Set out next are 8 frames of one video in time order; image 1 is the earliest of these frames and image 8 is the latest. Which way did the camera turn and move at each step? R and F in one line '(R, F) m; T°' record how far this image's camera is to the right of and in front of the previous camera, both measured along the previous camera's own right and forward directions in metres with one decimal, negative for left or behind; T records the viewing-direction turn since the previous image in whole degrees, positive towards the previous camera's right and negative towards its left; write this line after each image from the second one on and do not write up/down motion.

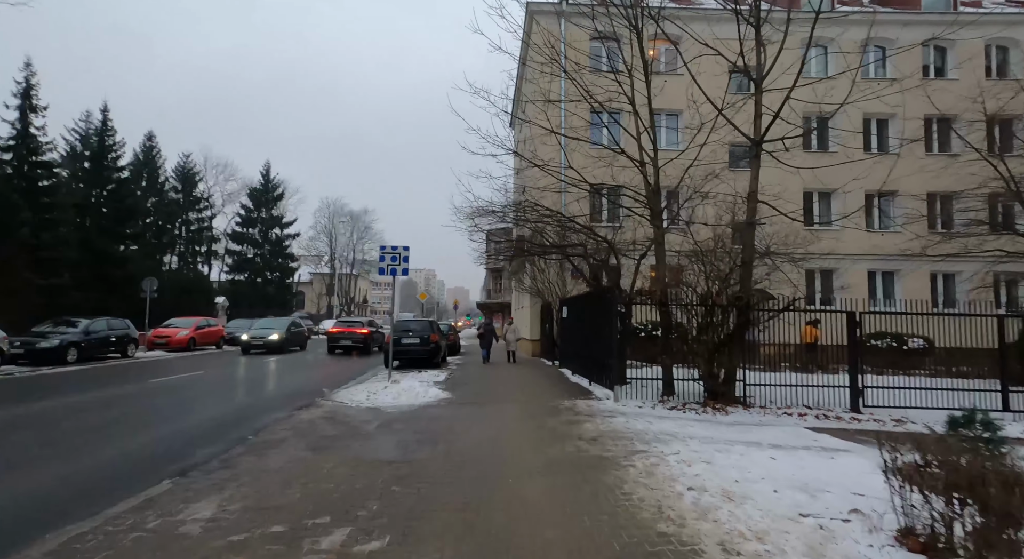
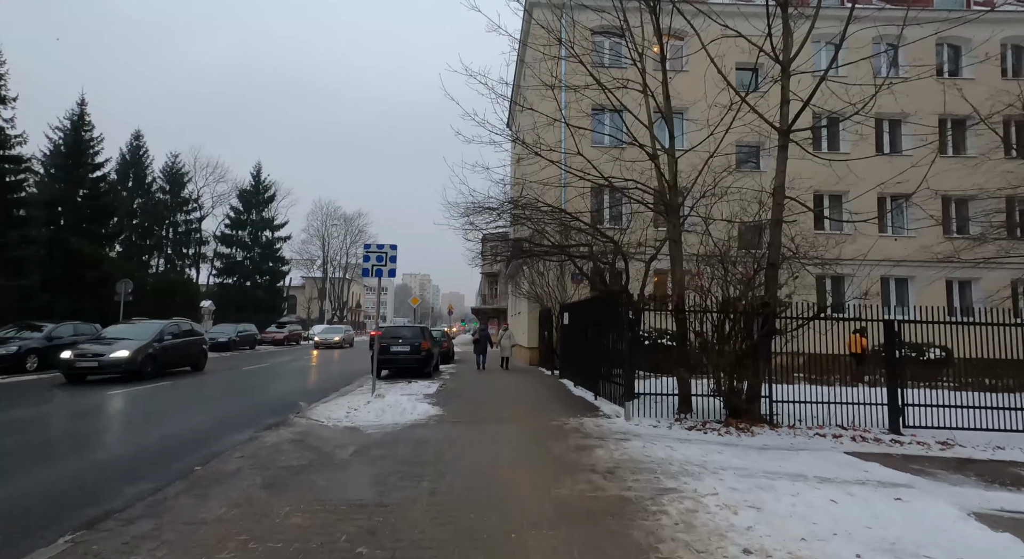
(-0.1, +1.0) m; +1°
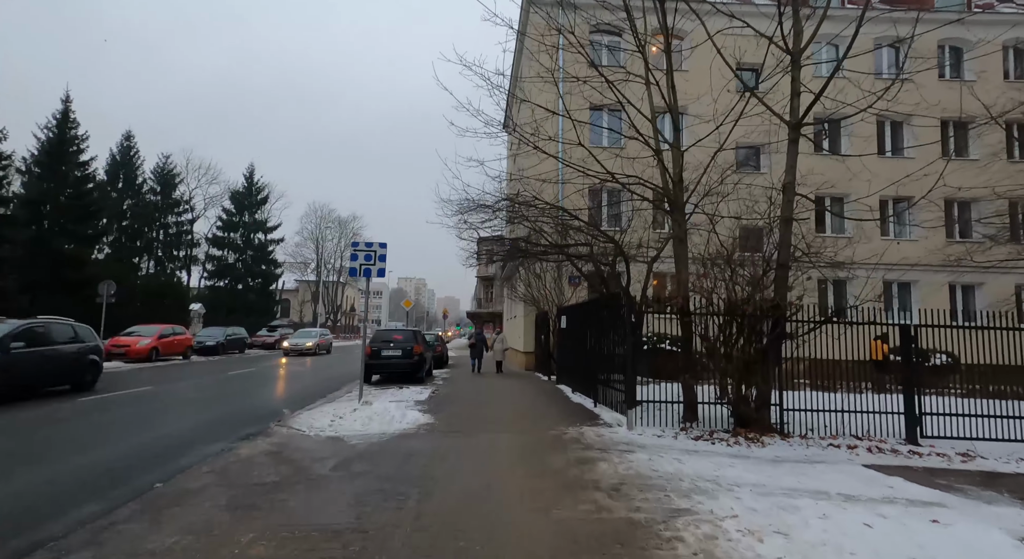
(0.0, +0.5) m; +1°
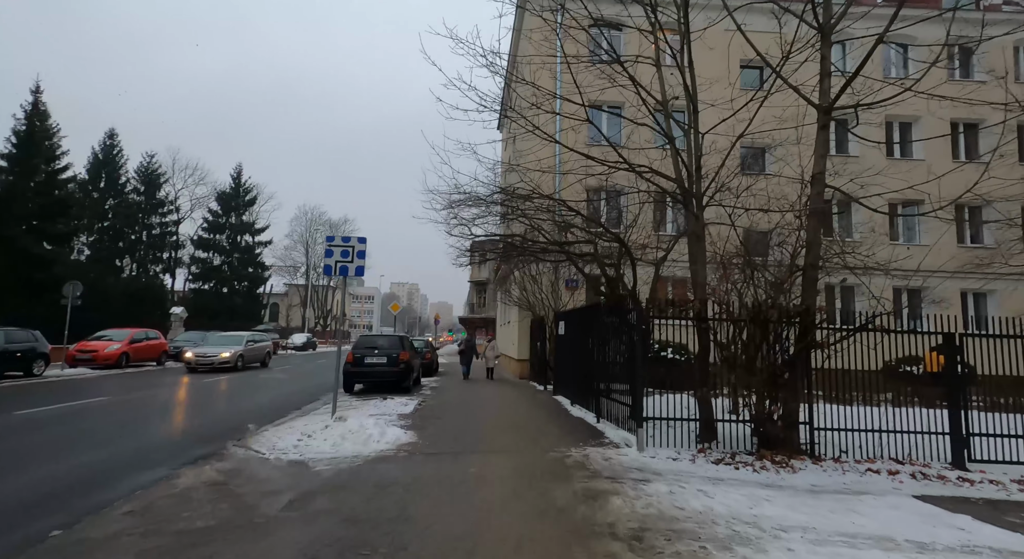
(0.0, +1.0) m; +1°
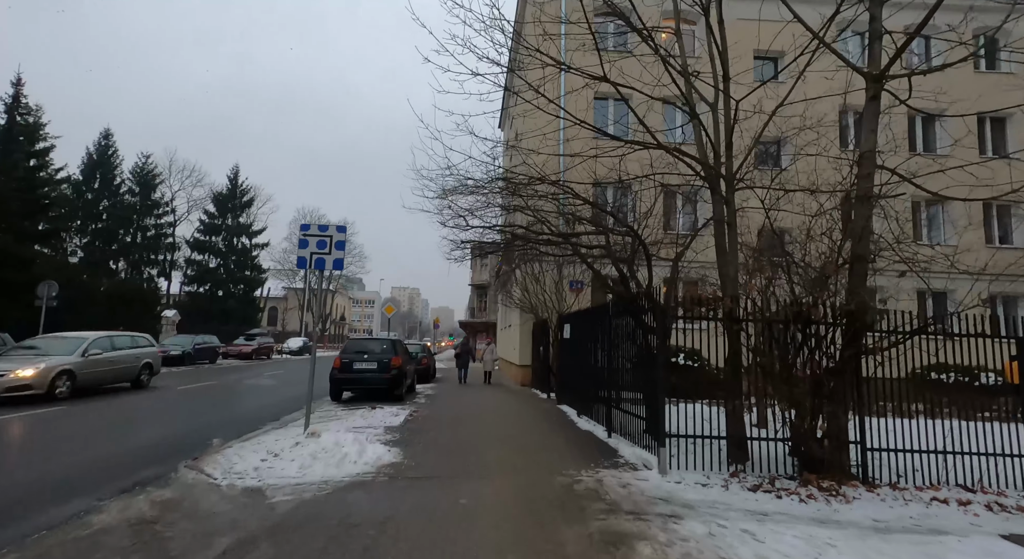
(0.0, +1.0) m; 0°
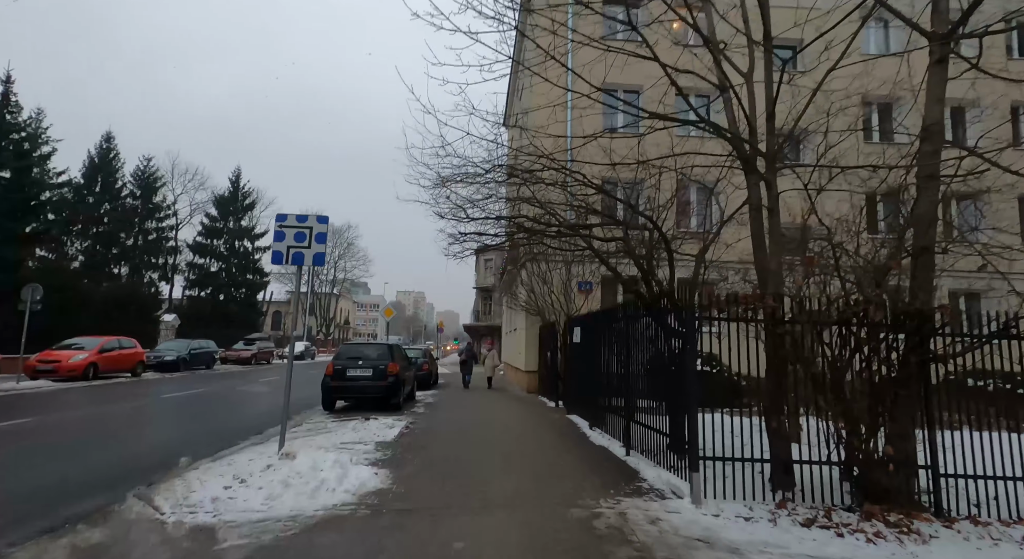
(0.0, +0.9) m; -1°
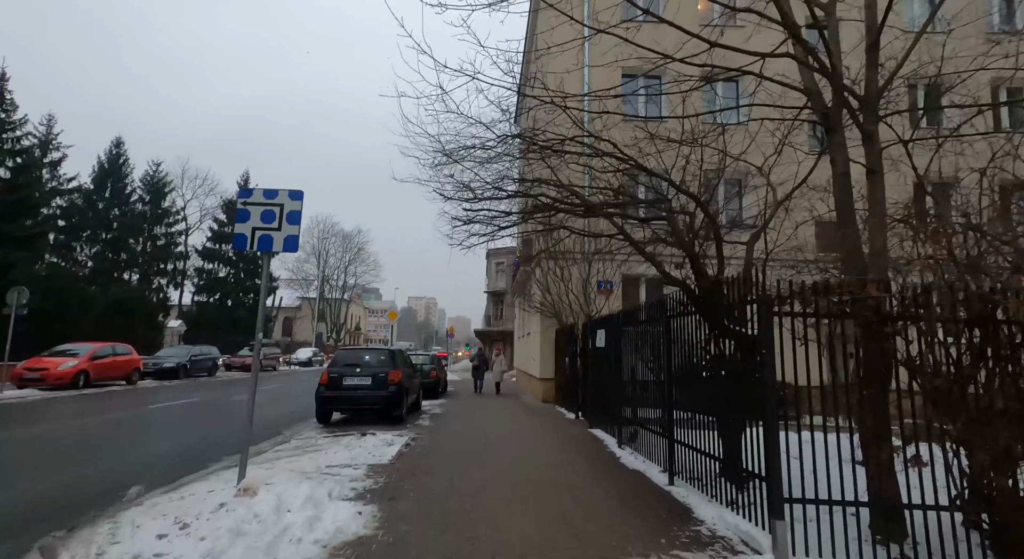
(-0.1, +1.2) m; -1°
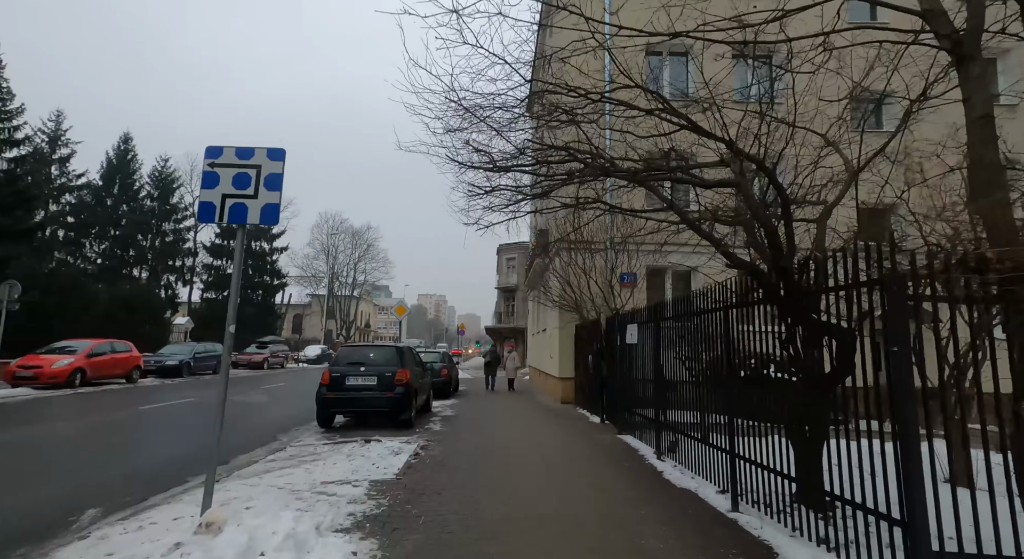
(-0.2, +1.0) m; -1°
